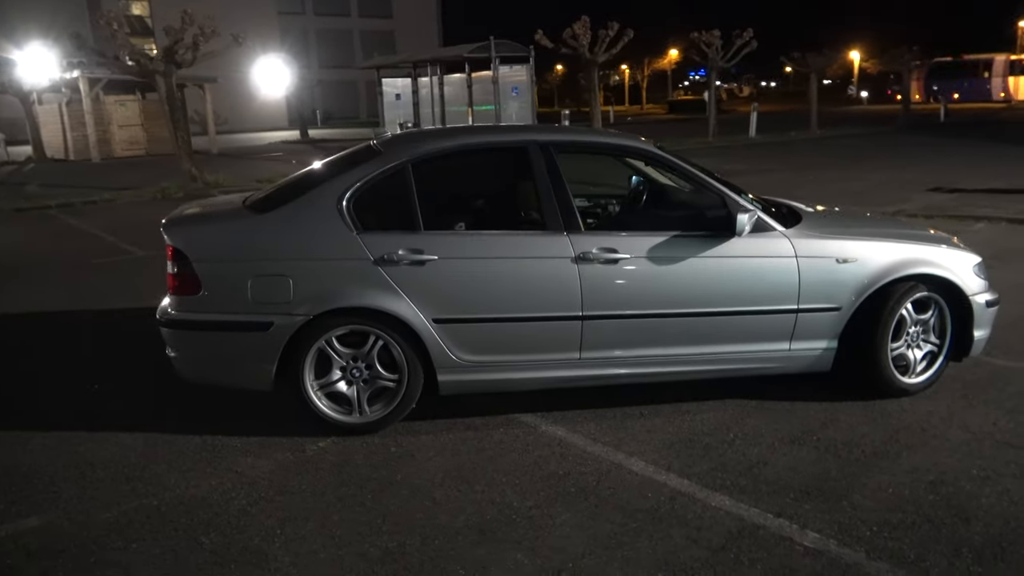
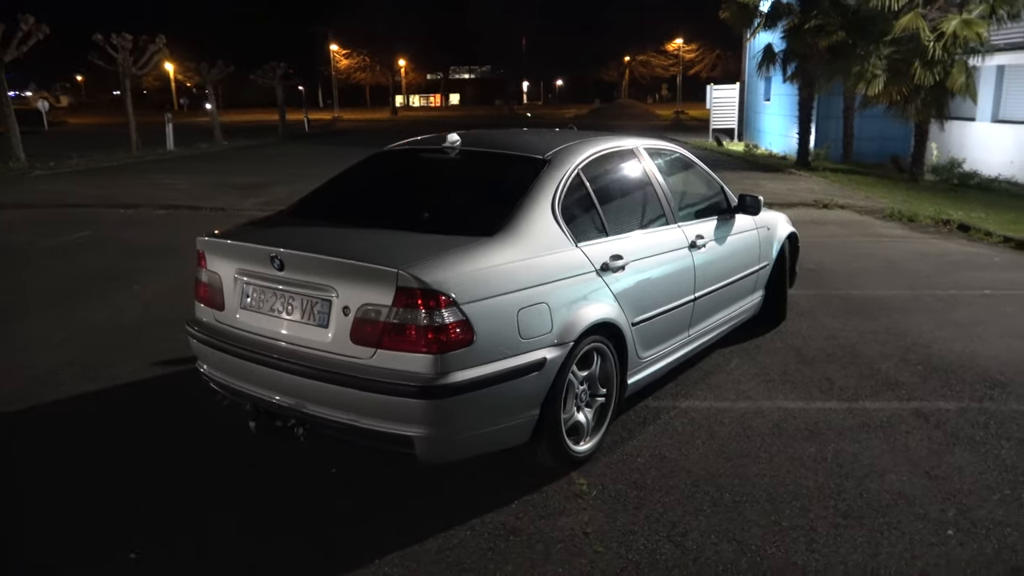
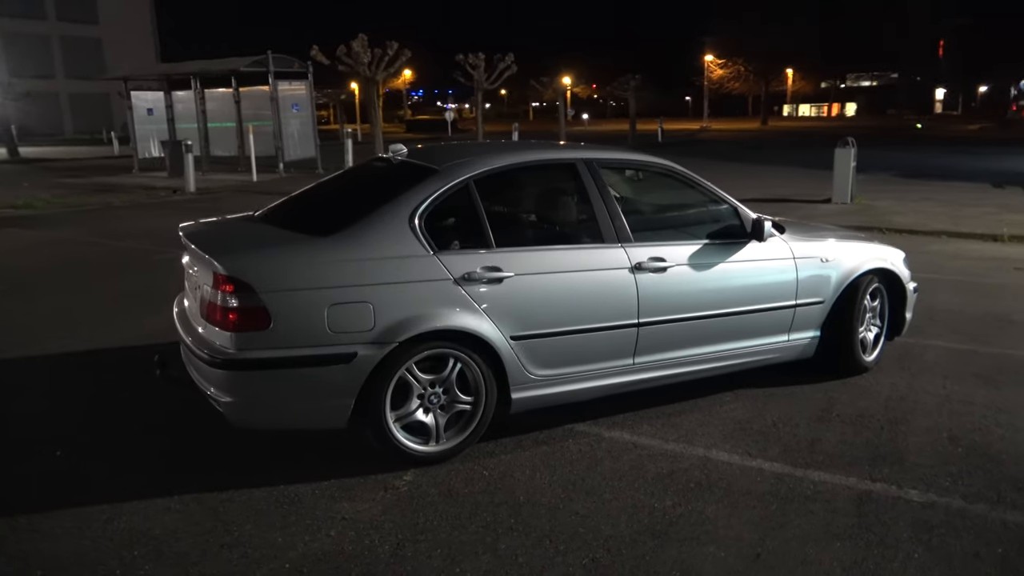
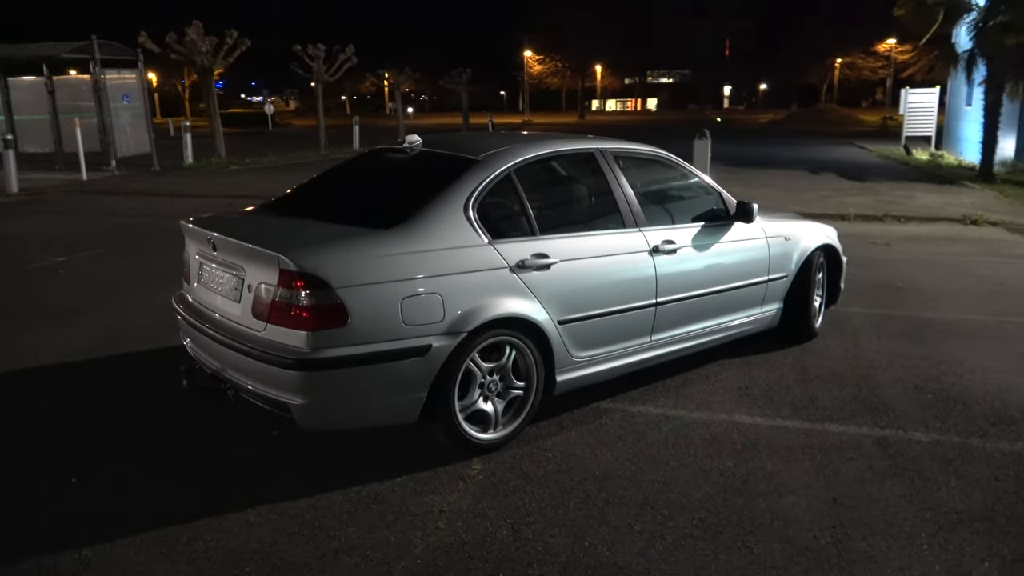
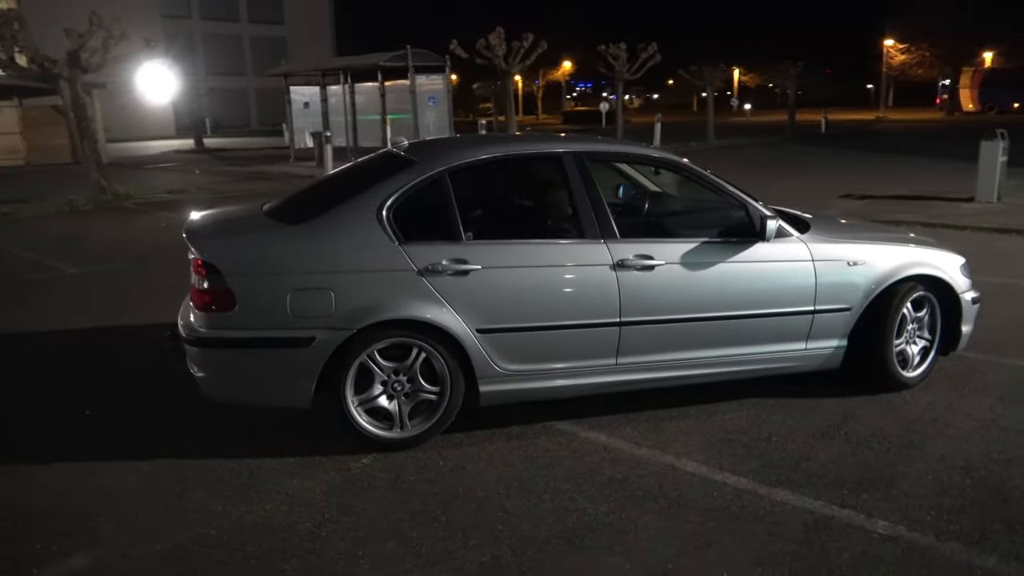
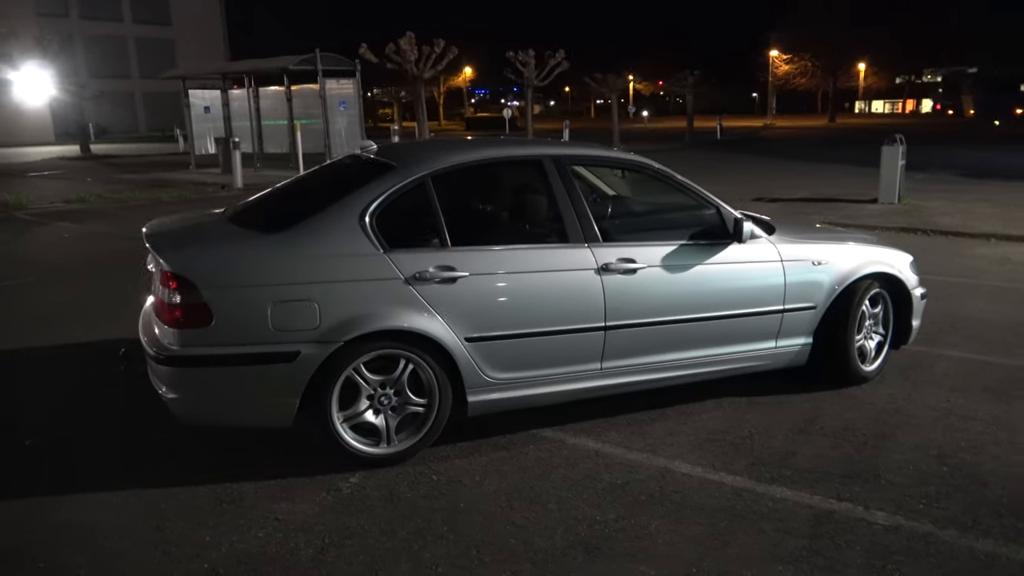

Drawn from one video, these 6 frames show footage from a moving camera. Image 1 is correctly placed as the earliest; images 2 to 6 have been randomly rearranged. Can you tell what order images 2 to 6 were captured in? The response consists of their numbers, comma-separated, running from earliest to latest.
5, 6, 3, 4, 2
